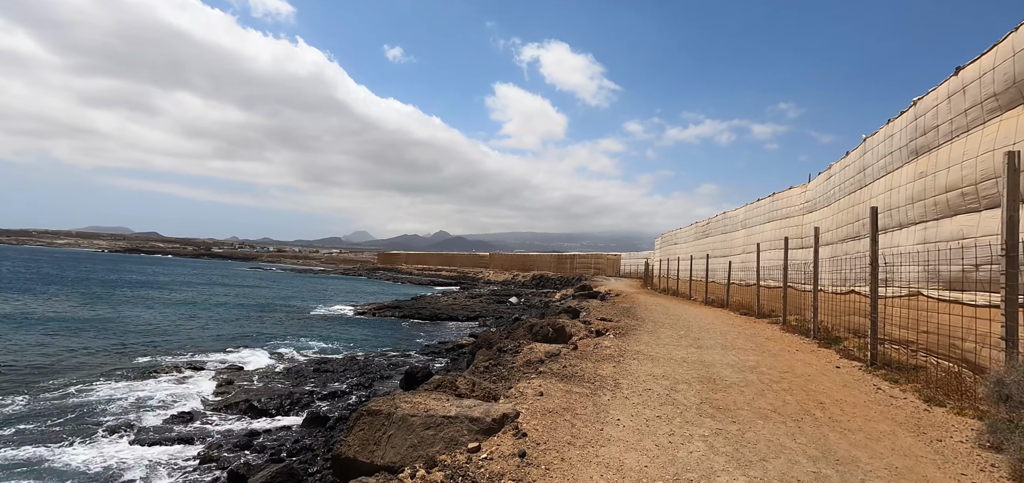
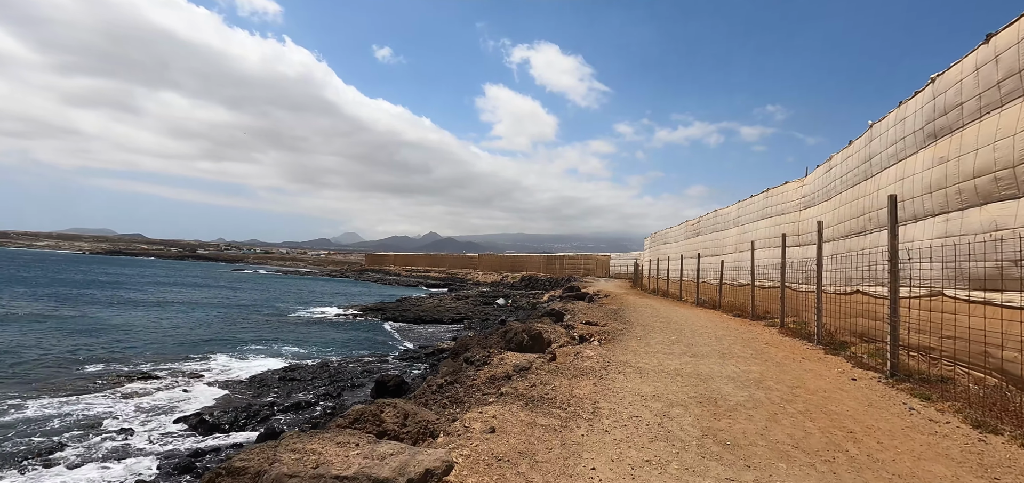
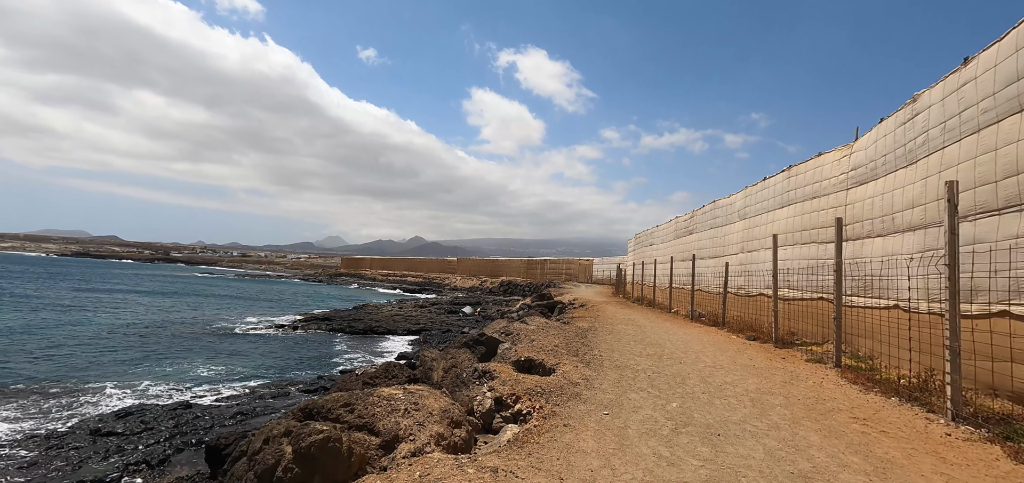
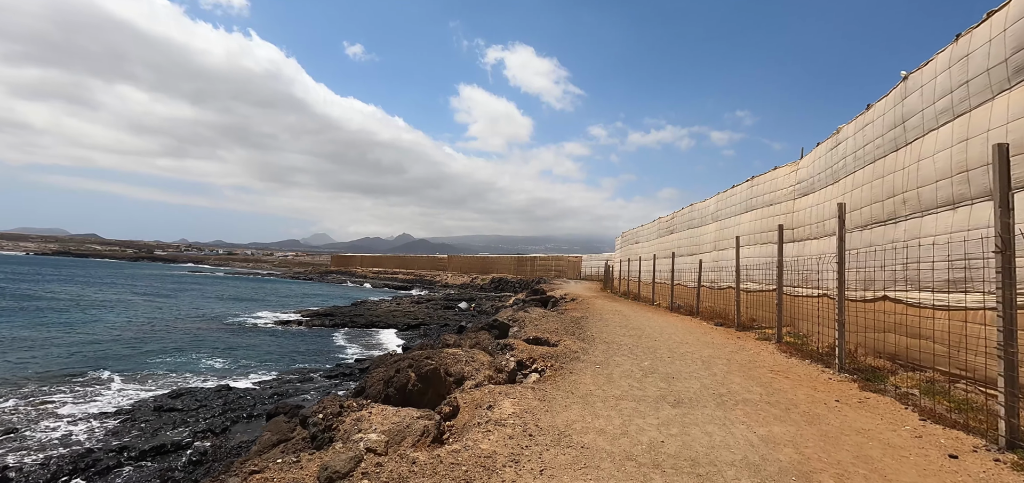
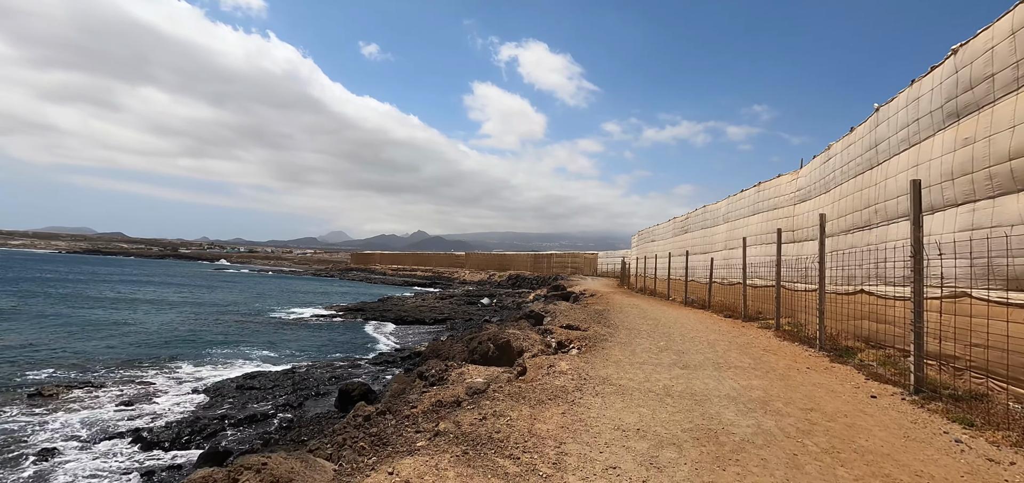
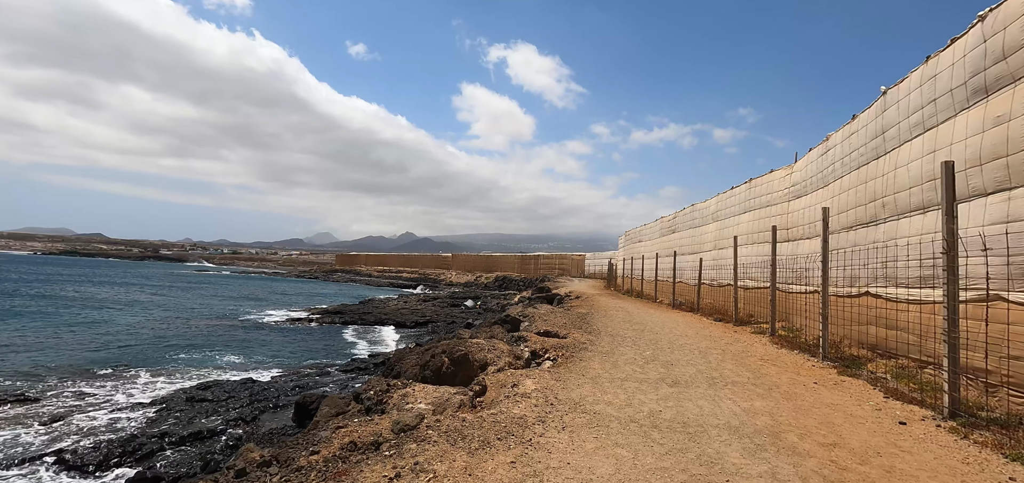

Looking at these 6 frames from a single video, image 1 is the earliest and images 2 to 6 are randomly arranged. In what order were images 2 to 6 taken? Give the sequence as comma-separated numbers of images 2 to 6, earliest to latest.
2, 5, 6, 4, 3
